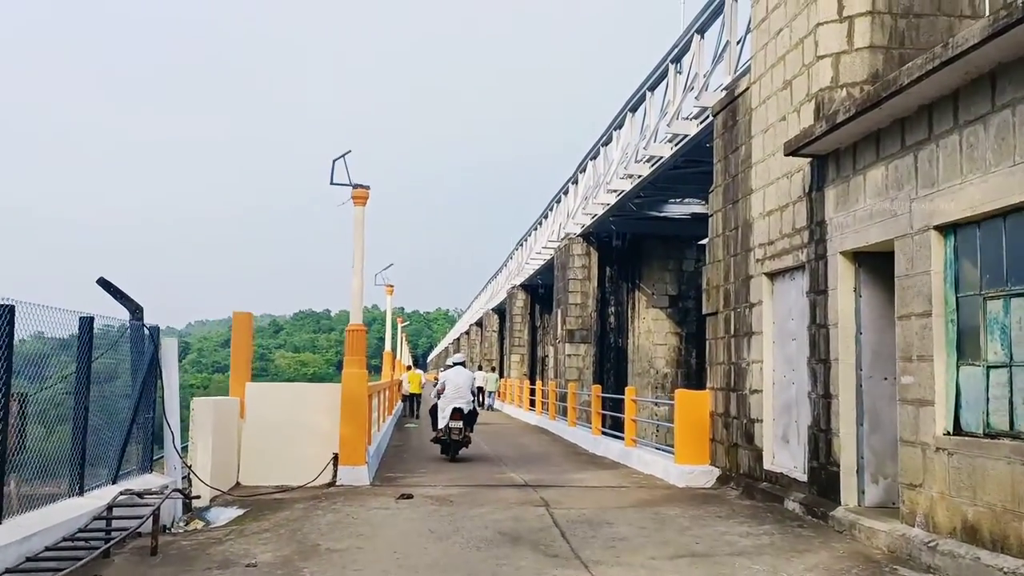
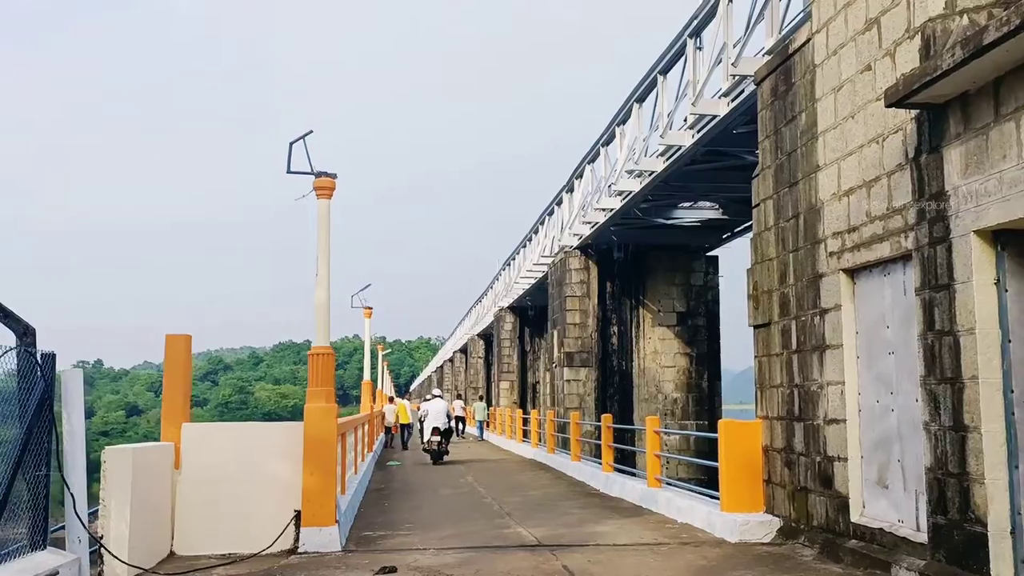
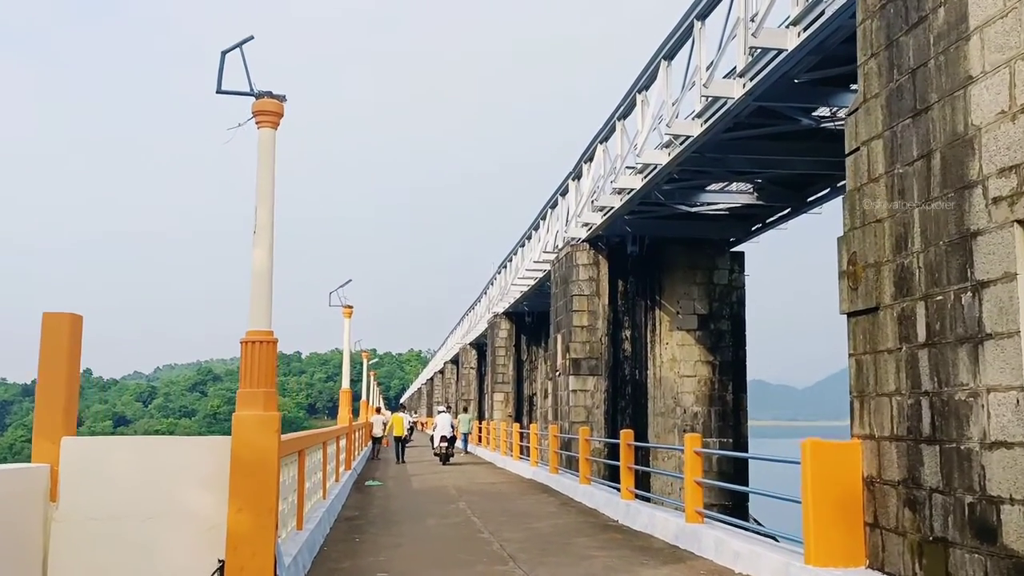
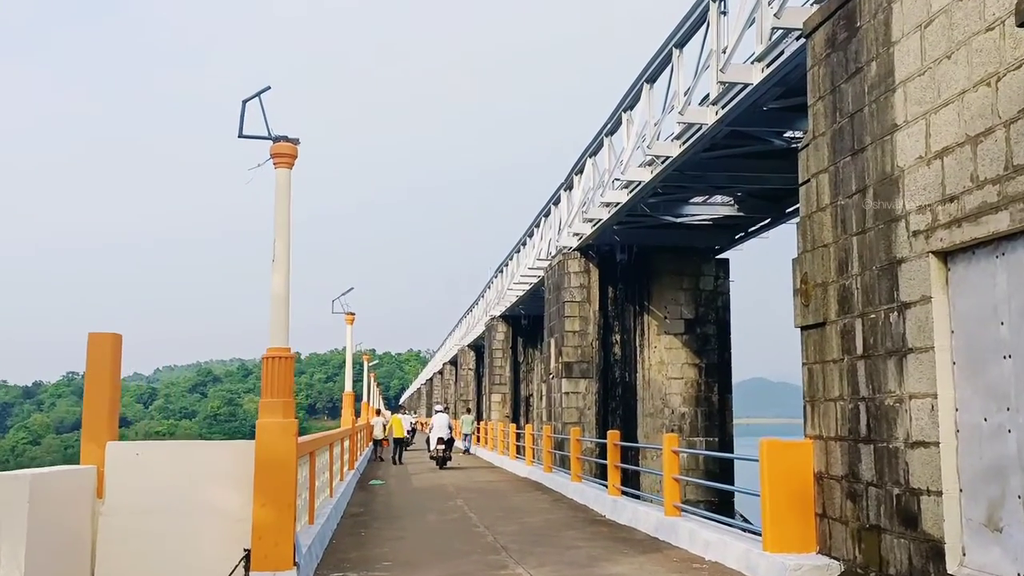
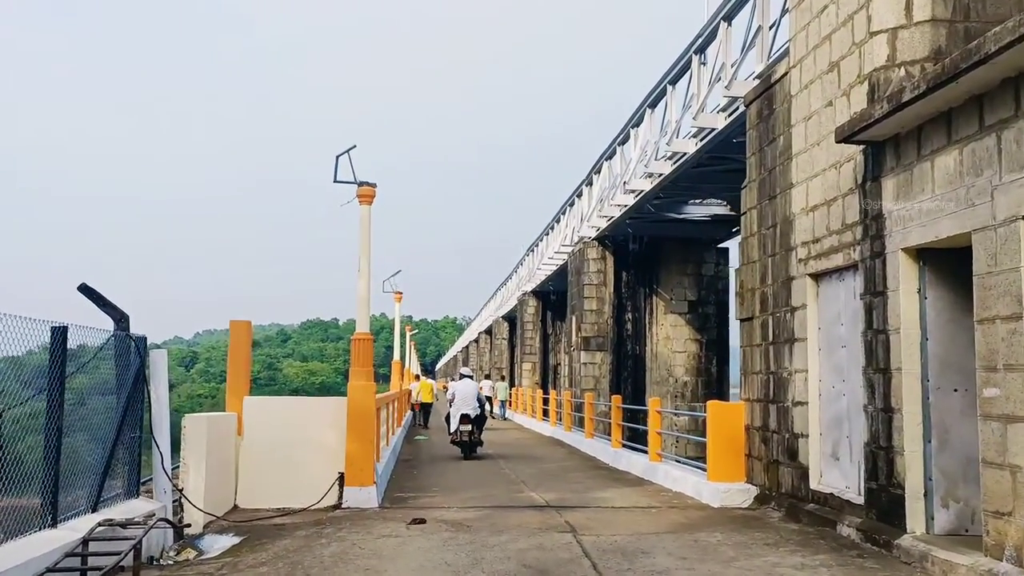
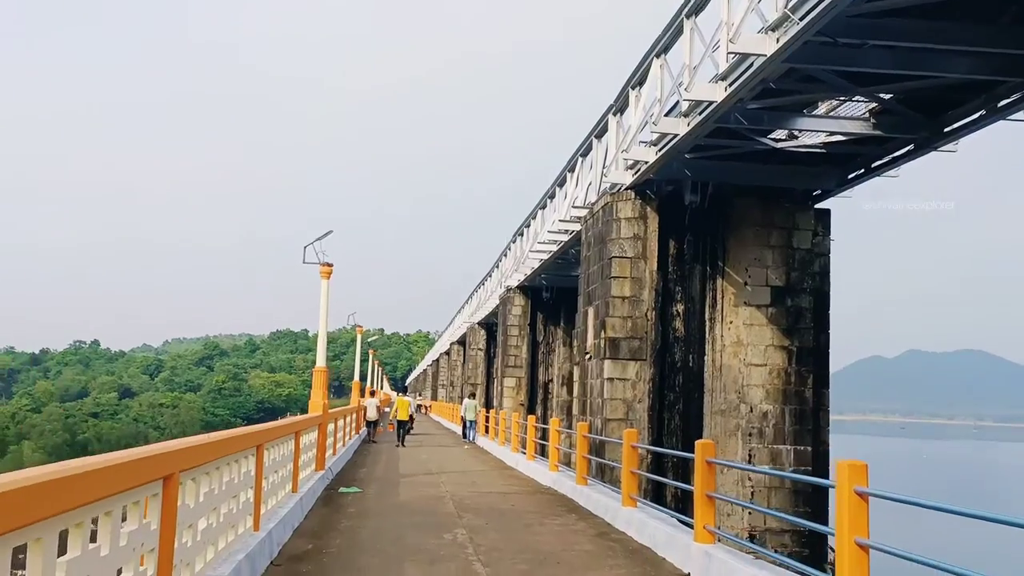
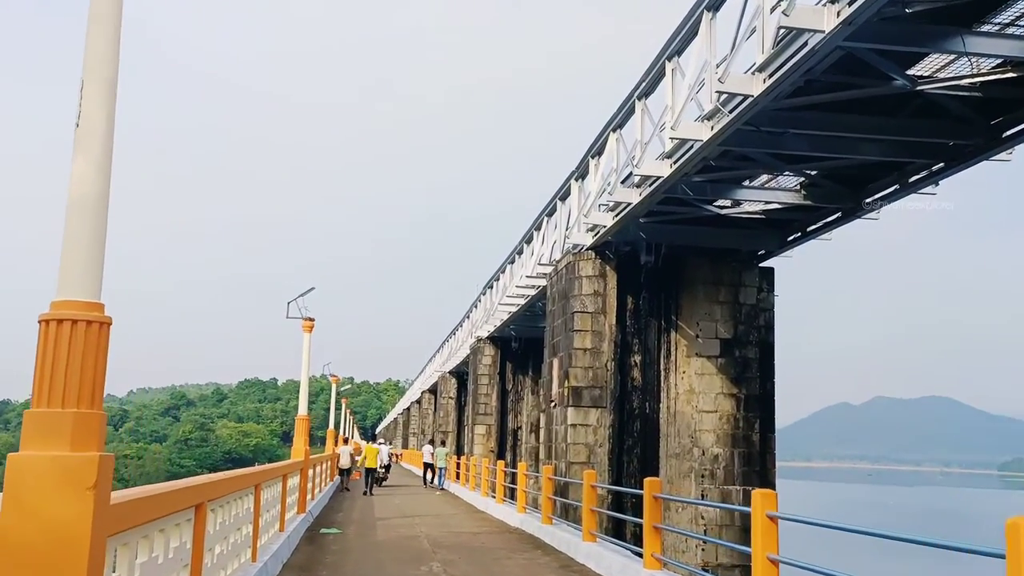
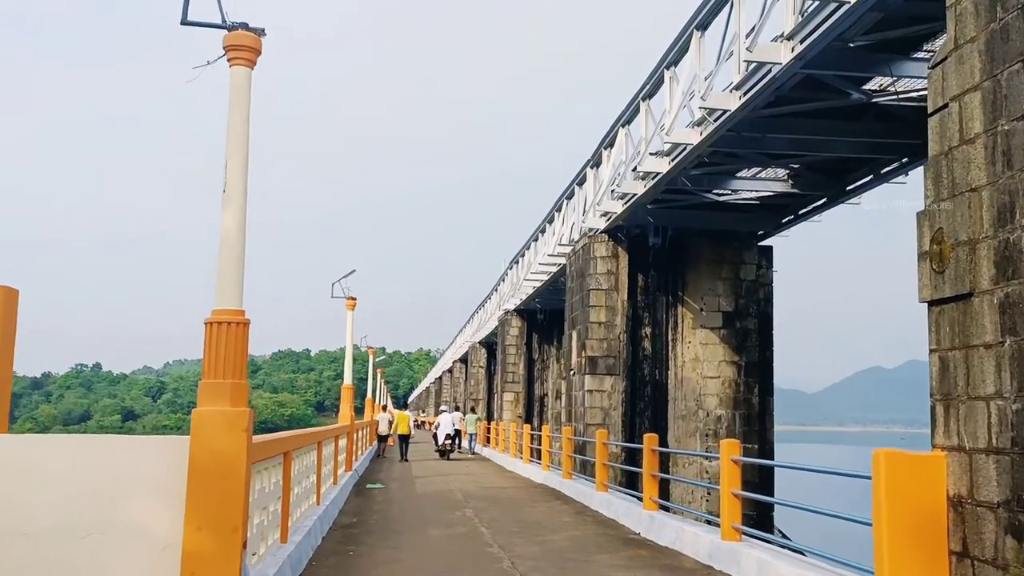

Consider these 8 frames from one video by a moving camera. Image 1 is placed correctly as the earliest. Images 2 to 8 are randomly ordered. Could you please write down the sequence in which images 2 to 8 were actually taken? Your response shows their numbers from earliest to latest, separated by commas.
5, 2, 4, 3, 8, 7, 6
